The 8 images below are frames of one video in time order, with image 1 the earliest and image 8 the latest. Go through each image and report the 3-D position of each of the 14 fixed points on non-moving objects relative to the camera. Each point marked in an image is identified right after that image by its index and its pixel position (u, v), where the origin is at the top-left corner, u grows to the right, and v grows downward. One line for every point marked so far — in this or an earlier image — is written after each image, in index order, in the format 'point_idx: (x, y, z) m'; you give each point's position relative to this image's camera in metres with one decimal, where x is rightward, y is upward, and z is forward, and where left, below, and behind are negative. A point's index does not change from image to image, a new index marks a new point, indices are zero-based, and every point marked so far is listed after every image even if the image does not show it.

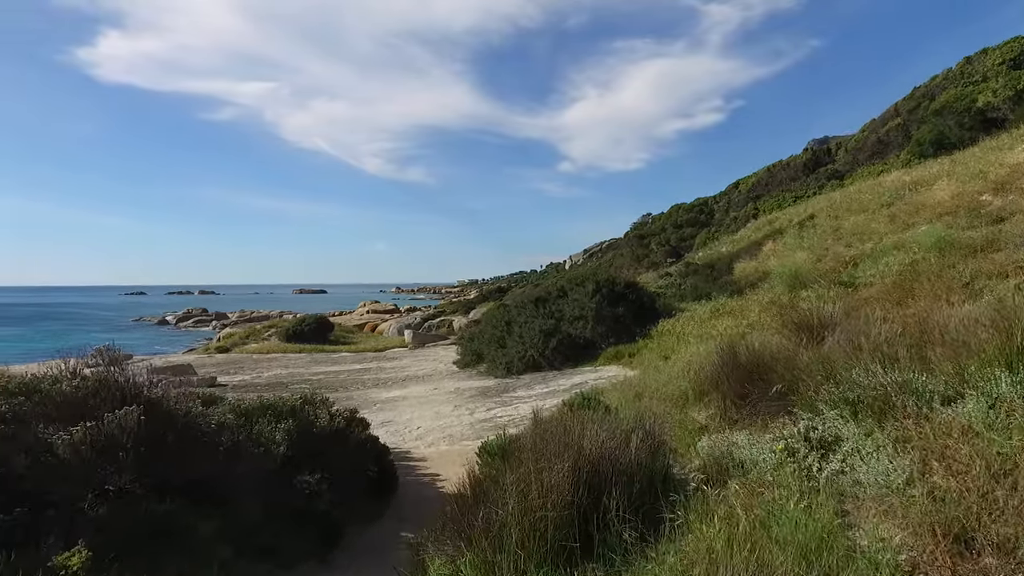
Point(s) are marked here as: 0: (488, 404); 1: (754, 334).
0: (-0.4, -1.9, +11.0) m
1: (+3.3, -0.7, +9.4) m
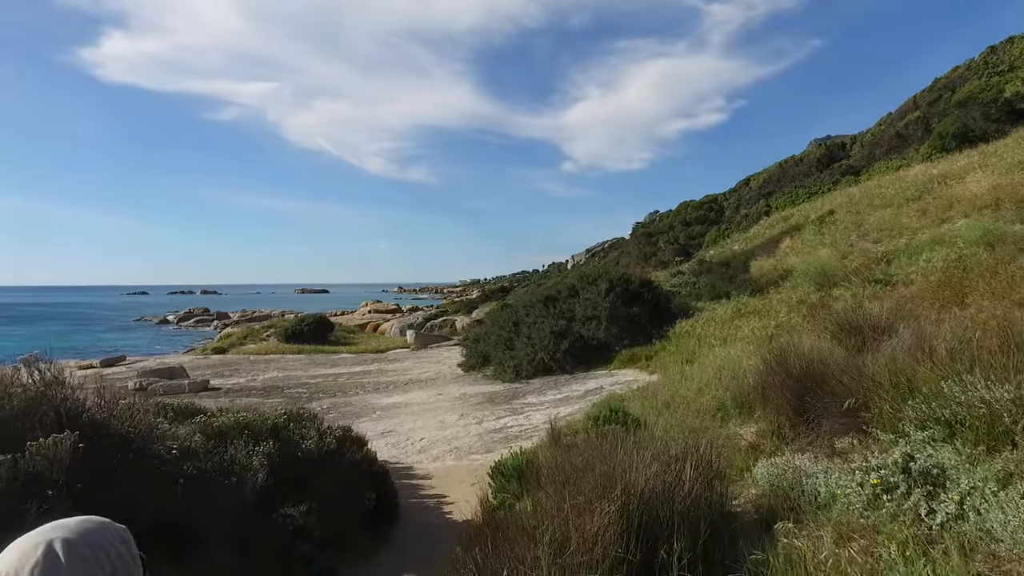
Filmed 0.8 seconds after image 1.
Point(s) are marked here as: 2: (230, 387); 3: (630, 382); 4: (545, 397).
0: (-0.2, -1.9, +10.2) m
1: (+3.5, -0.6, +8.5) m
2: (-6.7, -2.4, +16.3) m
3: (+2.0, -1.6, +11.3) m
4: (+0.6, -1.8, +11.1) m
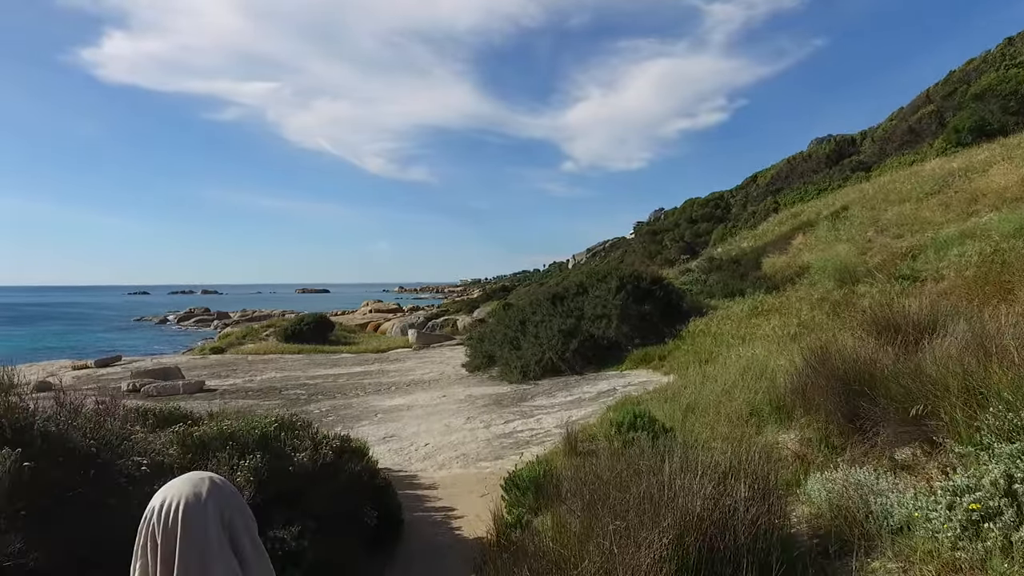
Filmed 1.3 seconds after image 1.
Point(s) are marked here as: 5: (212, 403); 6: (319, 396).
0: (-0.1, -1.8, +9.7) m
1: (+3.6, -0.6, +8.0) m
2: (-6.6, -2.3, +15.7) m
3: (+2.1, -1.5, +10.7) m
4: (+0.7, -1.7, +10.6) m
5: (-5.8, -2.2, +13.2) m
6: (-3.8, -2.1, +13.4) m
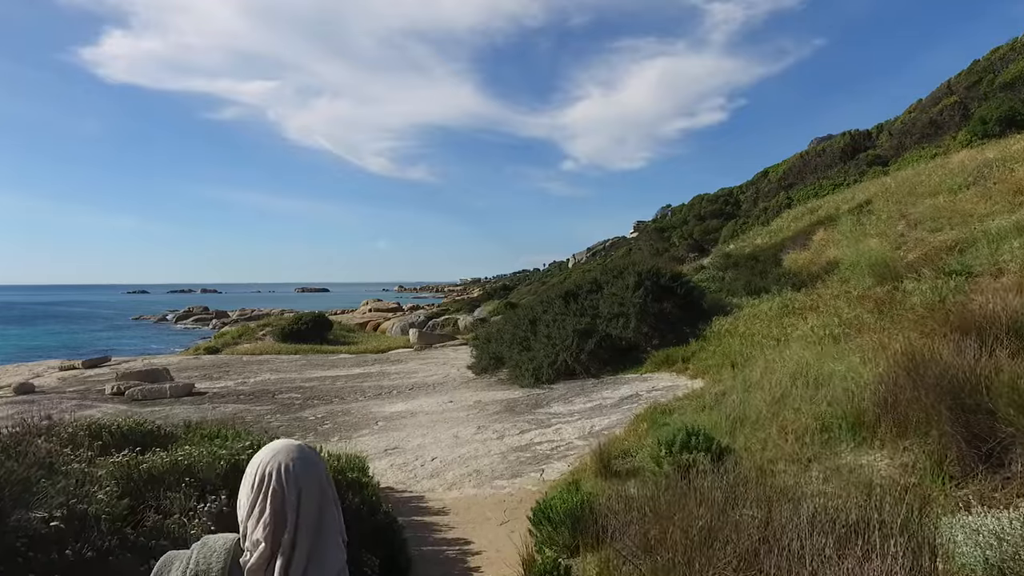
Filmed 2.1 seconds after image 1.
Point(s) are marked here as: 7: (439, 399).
0: (+0.1, -1.7, +8.7) m
1: (+3.8, -0.5, +7.1) m
2: (-6.4, -2.2, +14.8) m
3: (+2.3, -1.5, +9.8) m
4: (+0.9, -1.7, +9.7) m
5: (-5.6, -2.1, +12.2) m
6: (-3.6, -2.1, +12.5) m
7: (-1.2, -1.8, +11.2) m
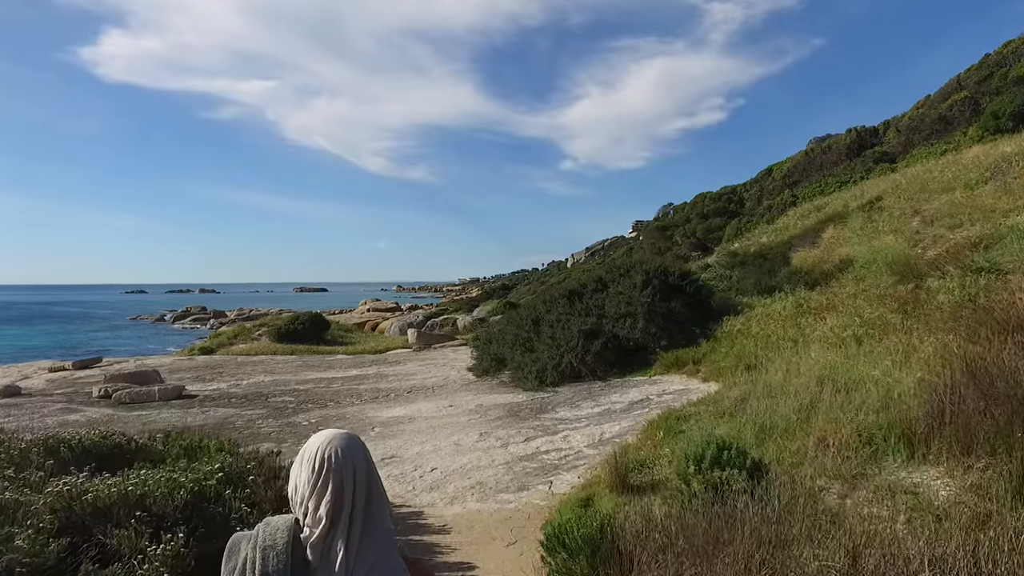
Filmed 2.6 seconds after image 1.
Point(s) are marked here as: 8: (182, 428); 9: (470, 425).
0: (+0.2, -1.7, +8.2) m
1: (+3.9, -0.5, +6.6) m
2: (-6.4, -2.2, +14.3) m
3: (+2.3, -1.4, +9.3) m
4: (+0.9, -1.6, +9.2) m
5: (-5.6, -2.1, +11.7) m
6: (-3.6, -2.0, +12.0) m
7: (-1.1, -1.8, +10.7) m
8: (-4.8, -2.1, +9.9) m
9: (-0.6, -1.8, +8.8) m
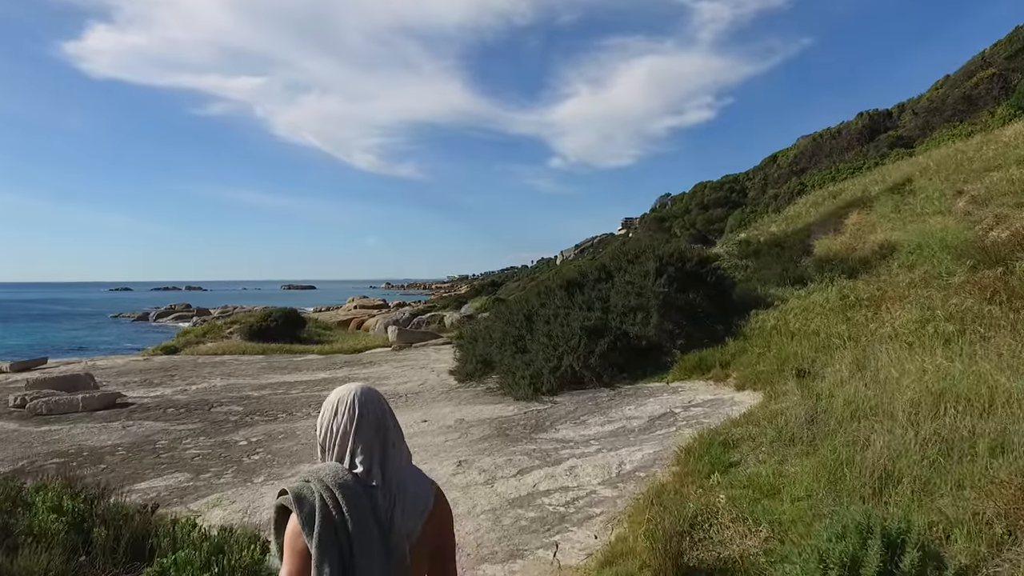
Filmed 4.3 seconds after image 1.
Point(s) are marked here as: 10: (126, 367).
0: (+0.1, -1.6, +6.3) m
1: (+3.8, -0.4, +4.7) m
2: (-6.6, -2.0, +12.2) m
3: (+2.2, -1.3, +7.4) m
4: (+0.8, -1.5, +7.2) m
5: (-5.7, -1.9, +9.7) m
6: (-3.7, -1.9, +10.0) m
7: (-1.3, -1.6, +8.7) m
8: (-4.9, -1.9, +7.8) m
9: (-0.7, -1.6, +6.9) m
10: (-10.5, -2.1, +18.6) m
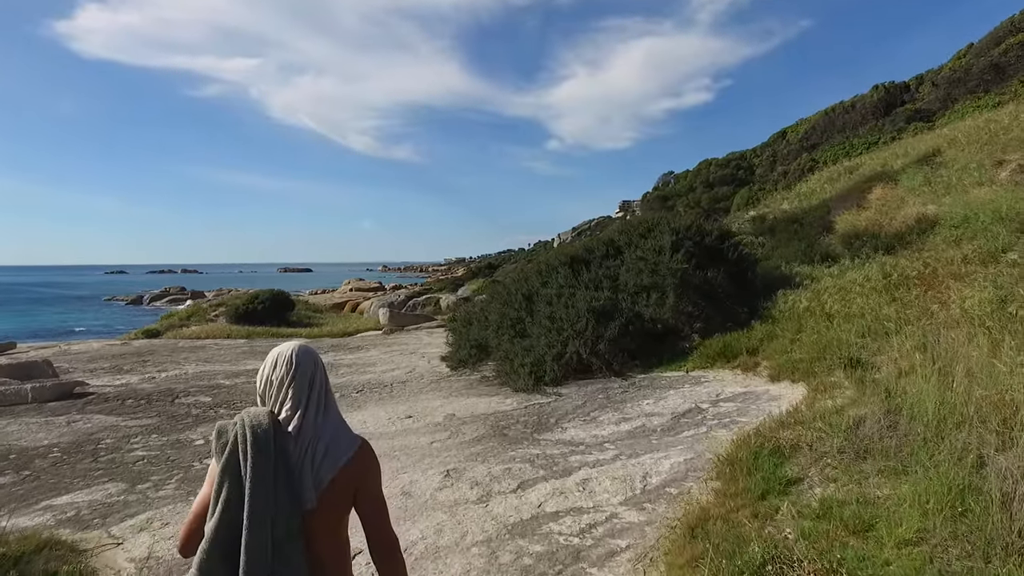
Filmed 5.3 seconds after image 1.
0: (0.0, -1.4, +5.2) m
1: (+3.8, -0.2, +3.5) m
2: (-6.6, -1.7, +11.1) m
3: (+2.2, -1.0, +6.3) m
4: (+0.8, -1.2, +6.1) m
5: (-5.7, -1.6, +8.6) m
6: (-3.8, -1.6, +8.8) m
7: (-1.3, -1.4, +7.6) m
8: (-4.9, -1.6, +6.7) m
9: (-0.7, -1.4, +5.8) m
10: (-10.6, -1.6, +17.5) m
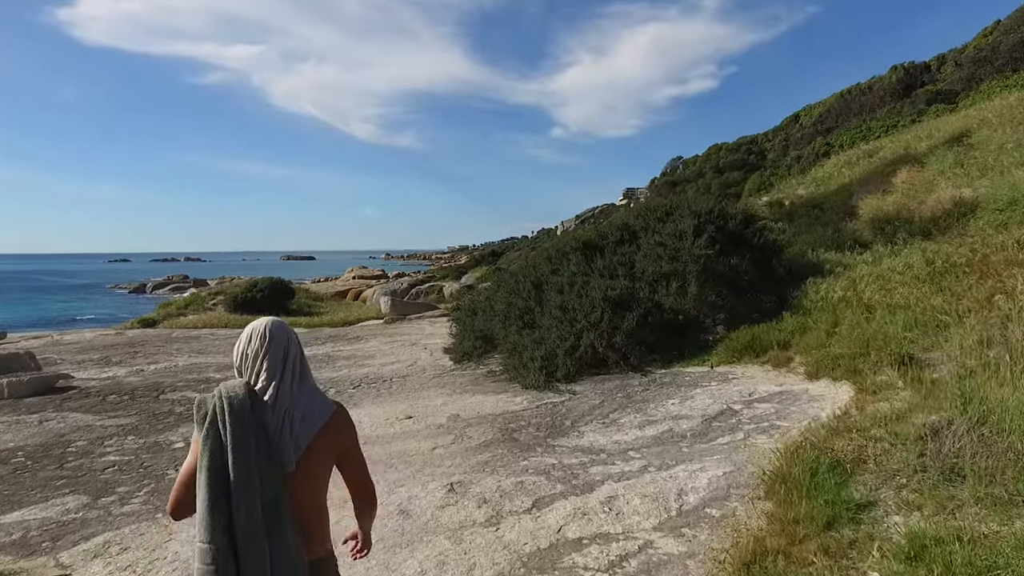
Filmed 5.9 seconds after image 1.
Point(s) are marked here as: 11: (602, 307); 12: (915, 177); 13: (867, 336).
0: (+0.1, -1.3, +4.5) m
1: (+3.9, -0.1, +2.8) m
2: (-6.5, -1.5, +10.5) m
3: (+2.3, -0.9, +5.6) m
4: (+0.9, -1.1, +5.5) m
5: (-5.6, -1.5, +7.9) m
6: (-3.7, -1.4, +8.2) m
7: (-1.2, -1.2, +7.0) m
8: (-4.8, -1.5, +6.1) m
9: (-0.6, -1.3, +5.1) m
10: (-10.5, -1.3, +16.9) m
11: (+1.0, -0.2, +8.0) m
12: (+8.3, +2.3, +14.0) m
13: (+3.3, -0.4, +6.3) m
